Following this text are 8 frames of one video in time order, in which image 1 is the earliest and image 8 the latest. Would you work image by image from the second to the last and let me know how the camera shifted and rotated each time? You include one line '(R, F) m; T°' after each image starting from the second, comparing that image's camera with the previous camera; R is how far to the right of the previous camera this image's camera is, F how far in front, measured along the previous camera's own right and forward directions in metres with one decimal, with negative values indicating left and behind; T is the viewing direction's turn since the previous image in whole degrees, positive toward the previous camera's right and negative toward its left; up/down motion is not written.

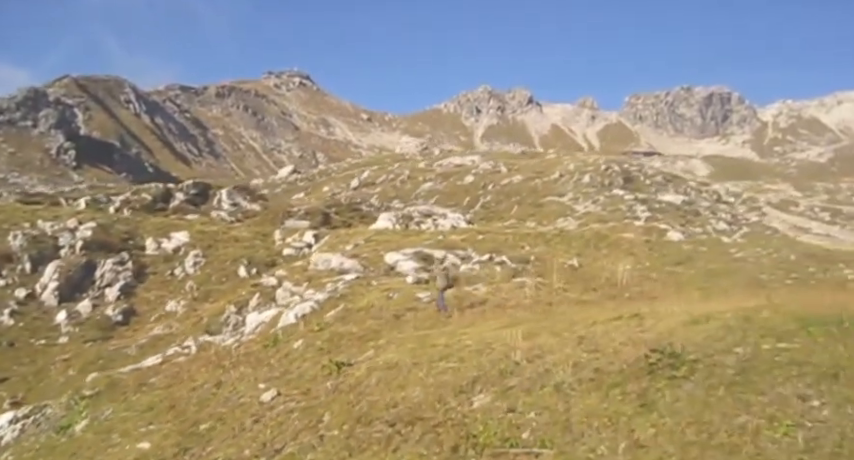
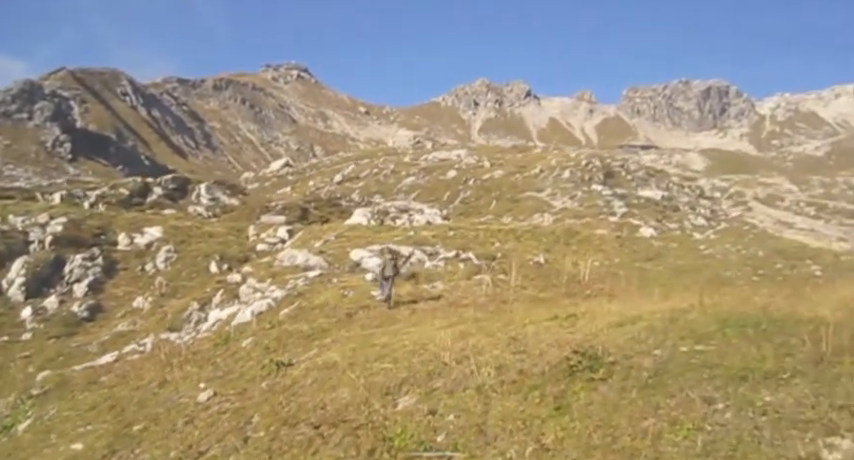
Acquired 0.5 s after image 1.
(+1.5, +0.1) m; +1°
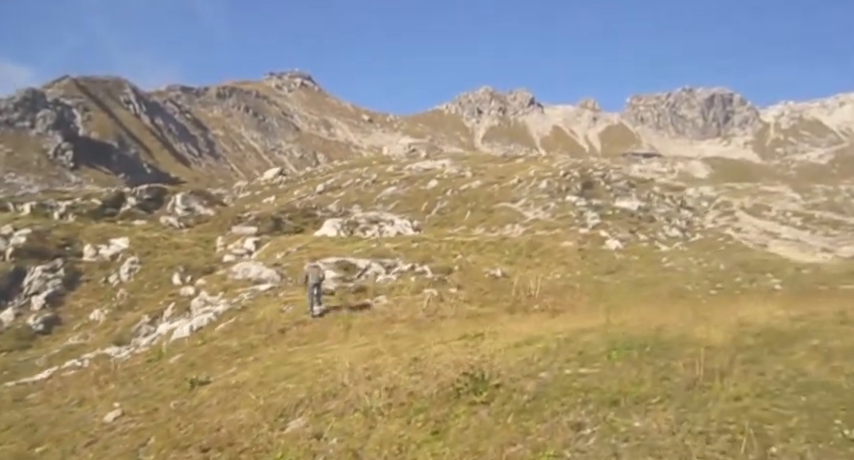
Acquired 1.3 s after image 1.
(+2.2, +0.2) m; 0°
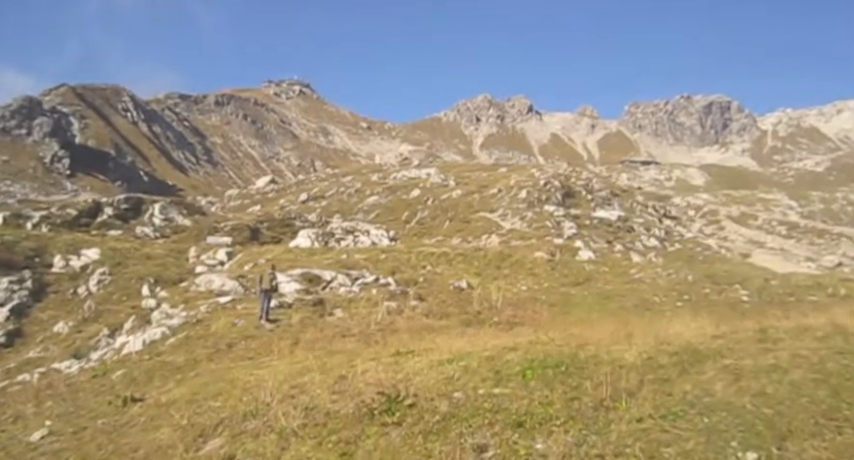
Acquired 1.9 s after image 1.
(+1.6, +0.2) m; +1°
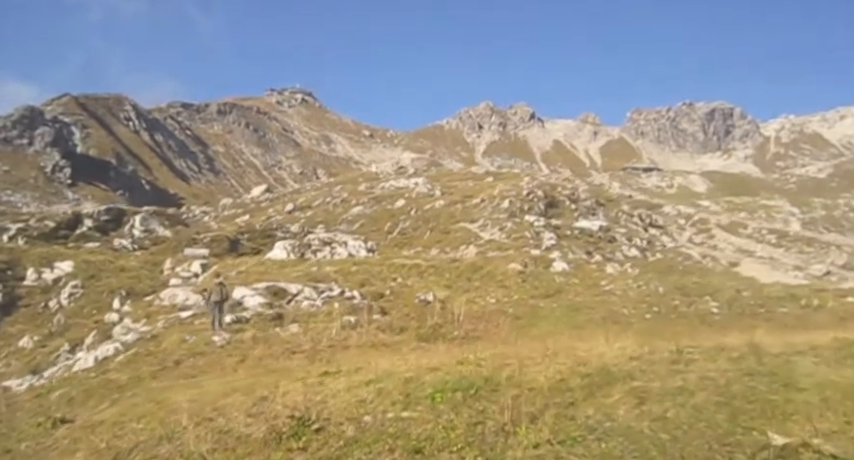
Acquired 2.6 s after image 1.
(+1.7, +0.2) m; 0°
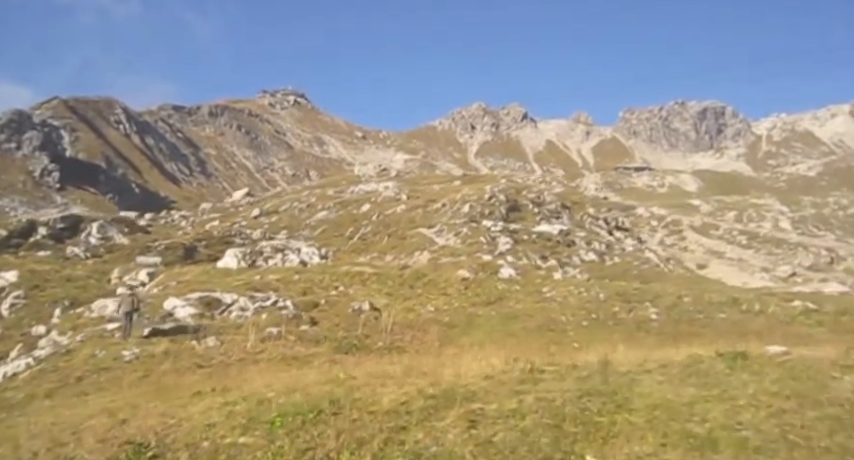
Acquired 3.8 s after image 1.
(+2.7, +0.2) m; +1°
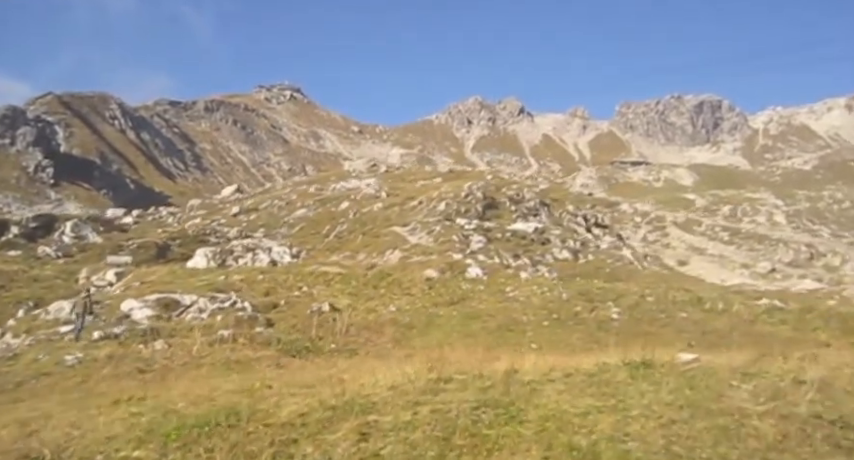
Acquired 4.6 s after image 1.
(+1.8, 0.0) m; +1°
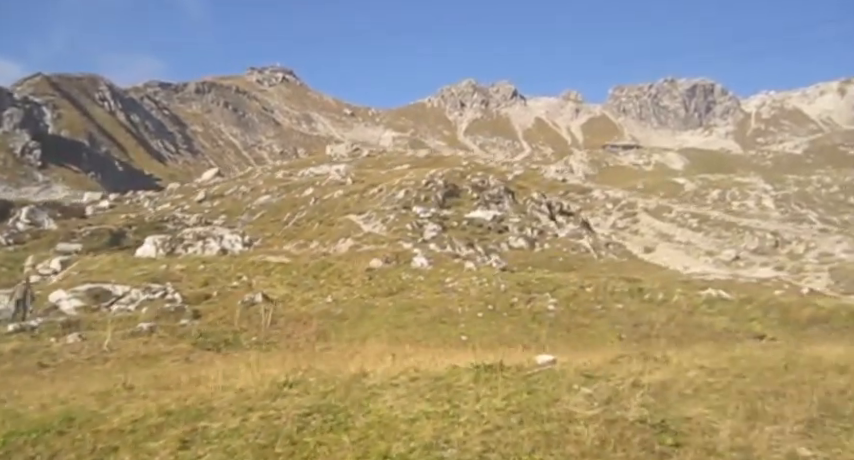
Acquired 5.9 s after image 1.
(+2.8, 0.0) m; +1°
